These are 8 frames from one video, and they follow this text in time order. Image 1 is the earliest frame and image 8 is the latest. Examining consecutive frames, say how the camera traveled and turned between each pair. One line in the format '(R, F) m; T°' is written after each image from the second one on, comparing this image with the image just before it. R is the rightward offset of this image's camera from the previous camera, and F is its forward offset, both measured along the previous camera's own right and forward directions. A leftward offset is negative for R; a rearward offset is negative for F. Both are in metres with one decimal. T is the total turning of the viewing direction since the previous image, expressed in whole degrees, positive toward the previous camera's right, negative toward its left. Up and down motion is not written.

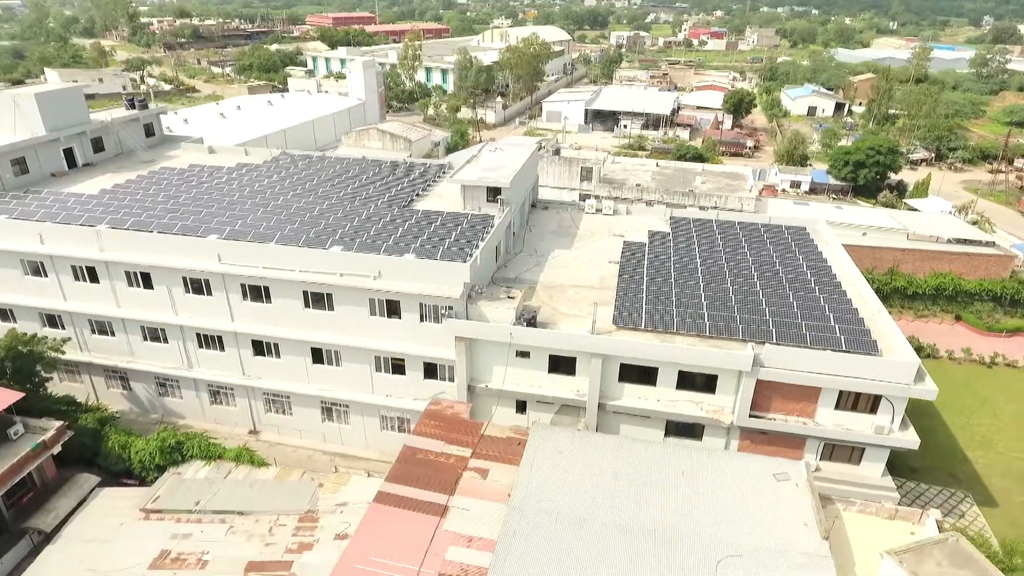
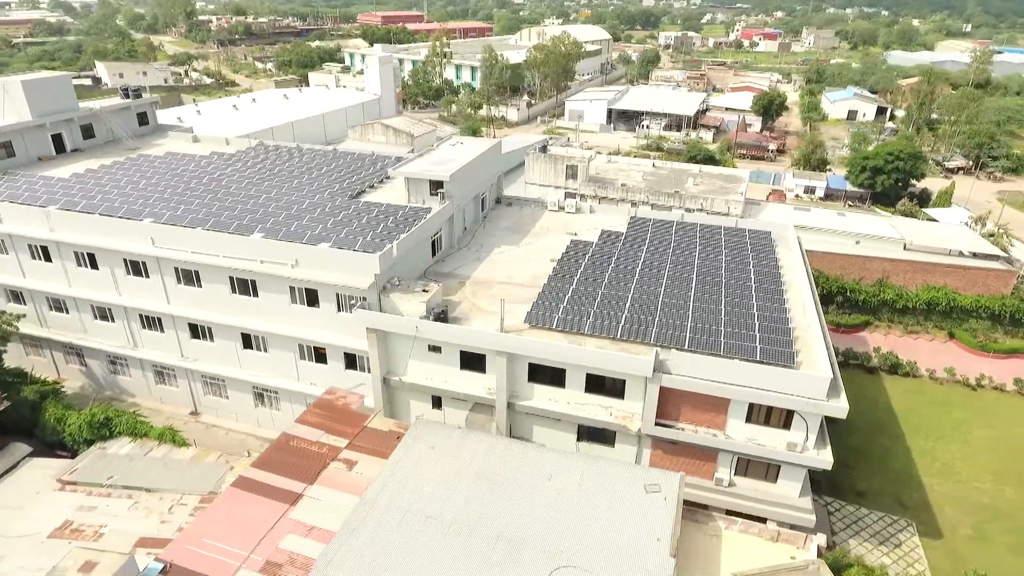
(+4.8, +0.6) m; -5°
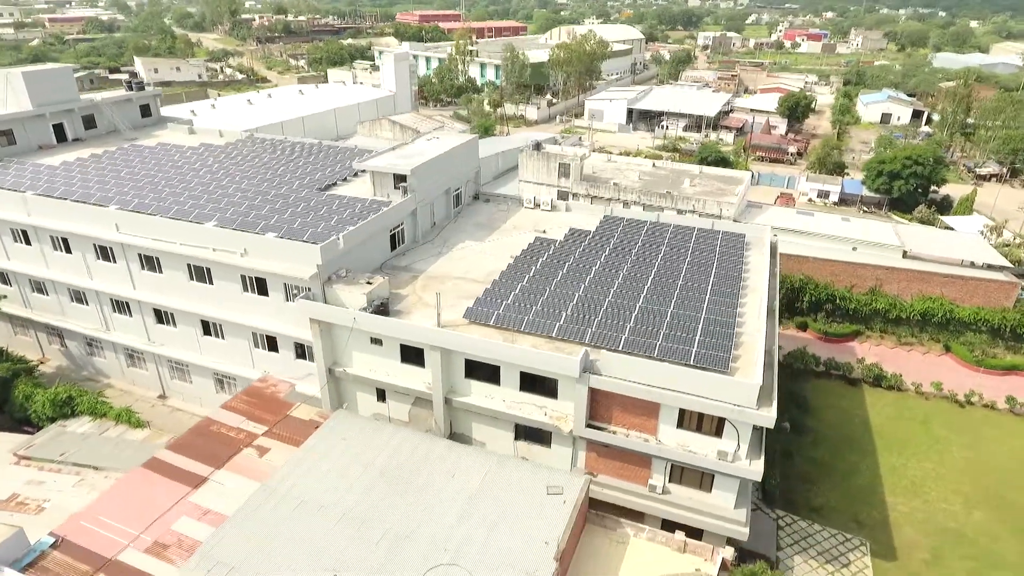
(+3.3, +0.3) m; -4°
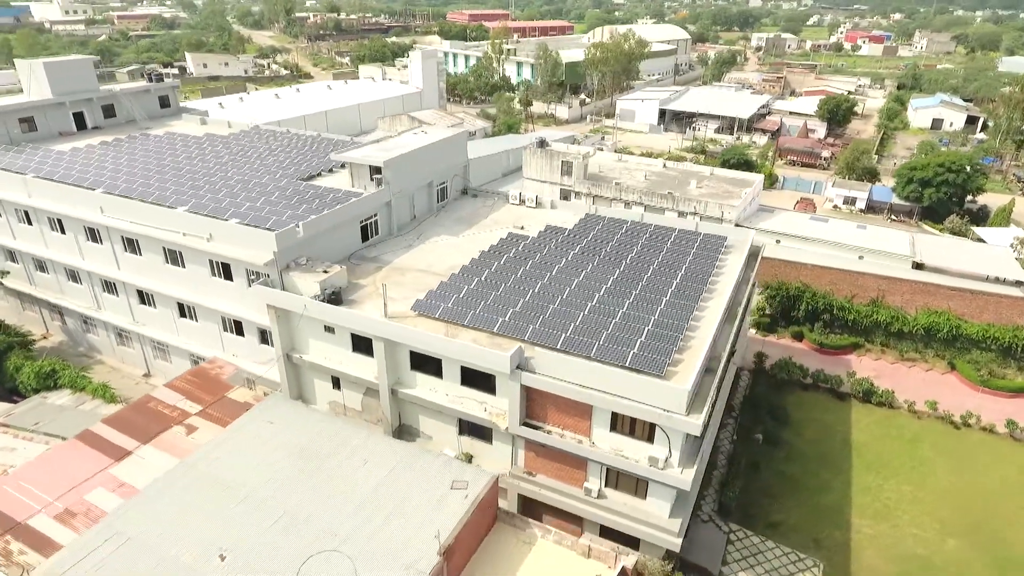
(+3.4, +0.3) m; -5°
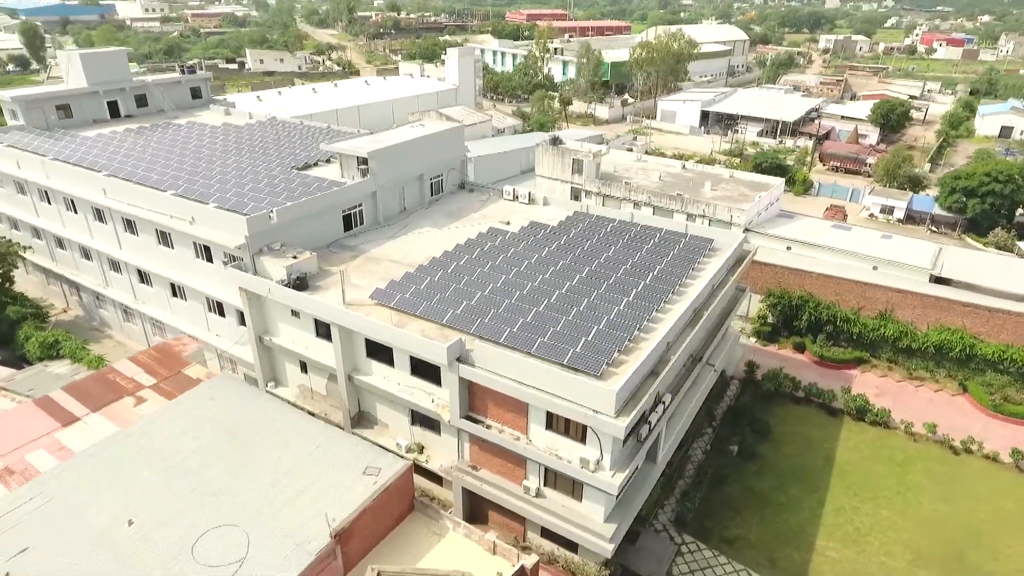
(+3.4, +0.3) m; -5°
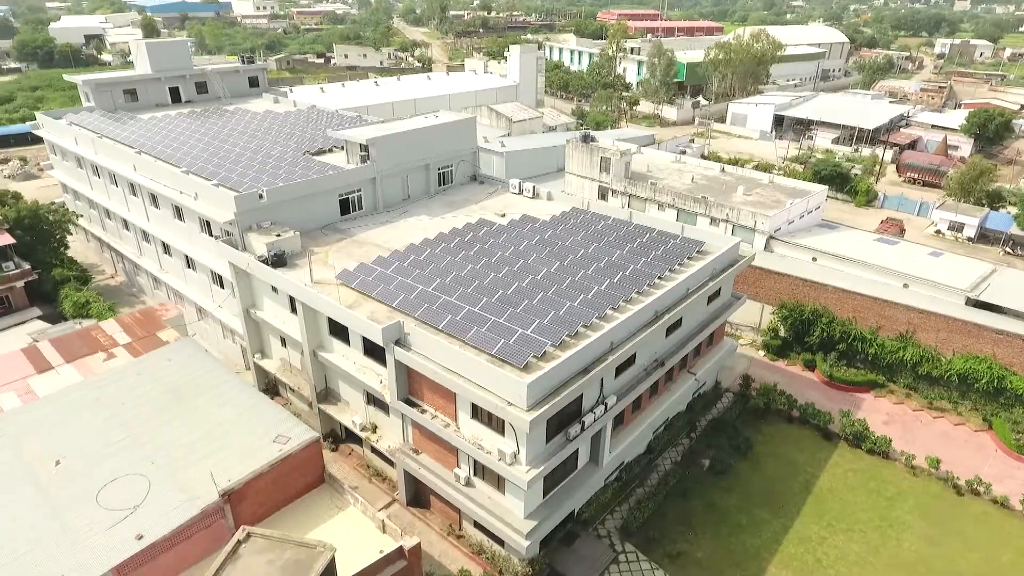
(+4.3, +0.4) m; -8°
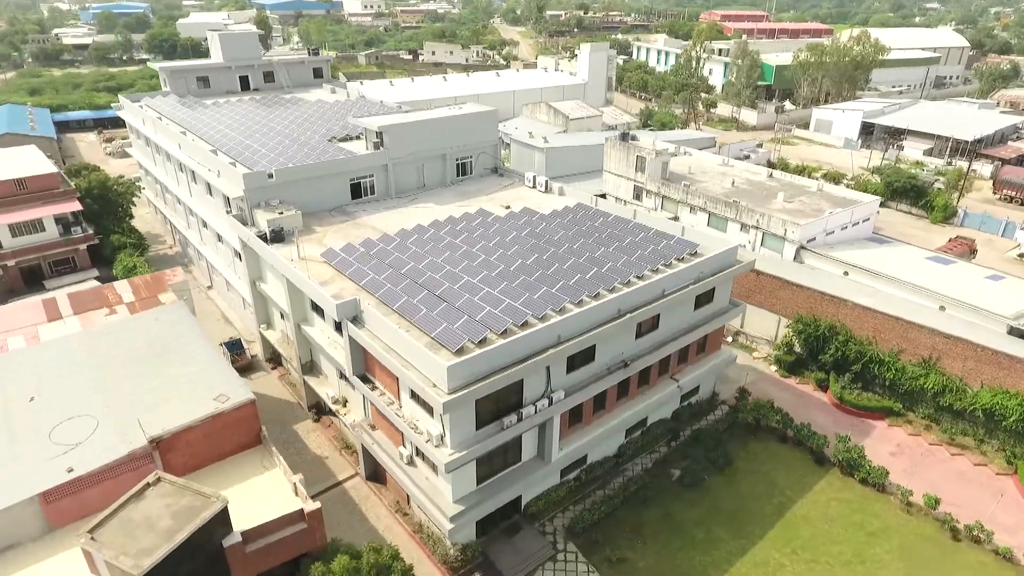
(+4.2, +0.3) m; -8°
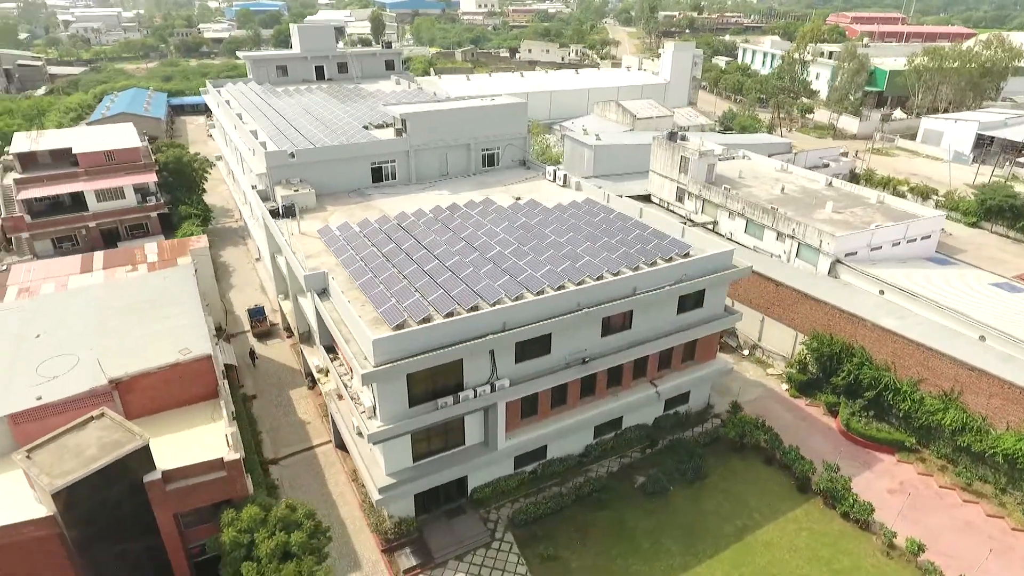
(+4.5, +0.3) m; -10°
